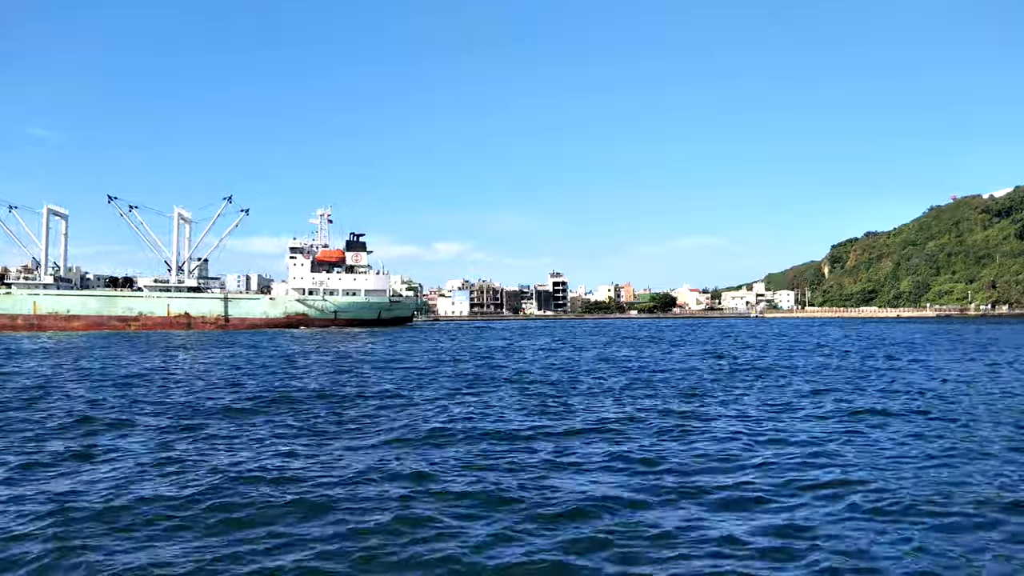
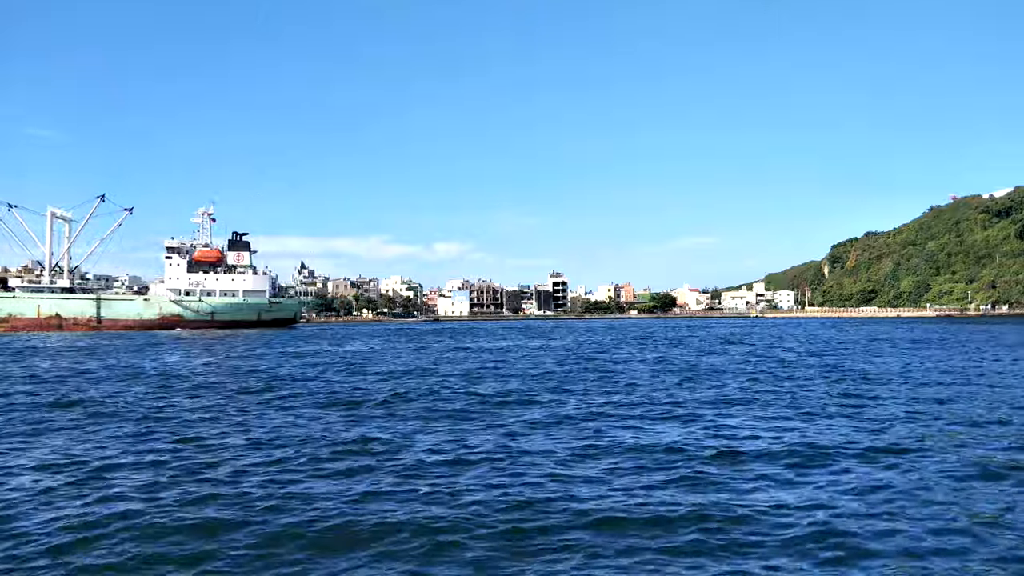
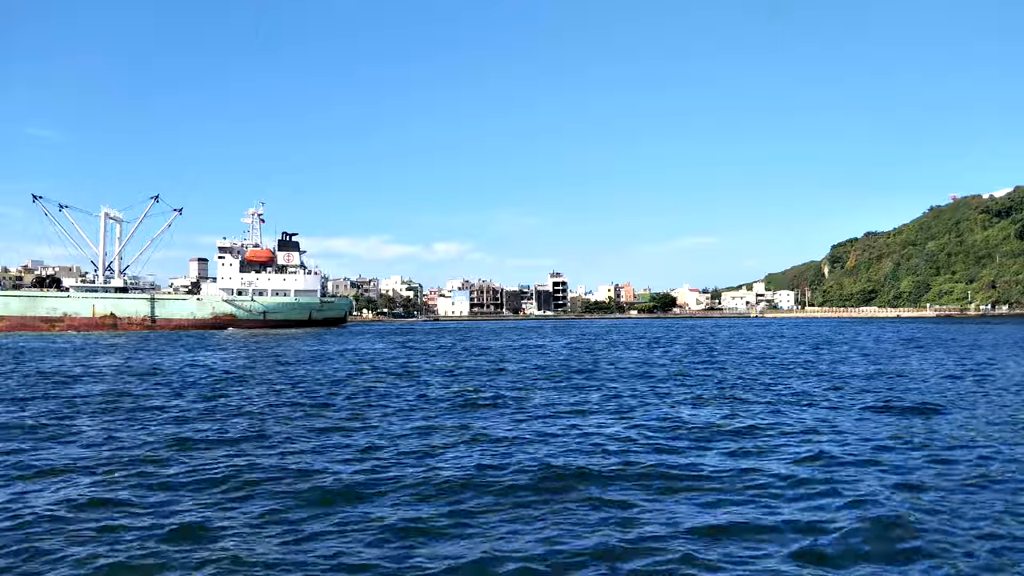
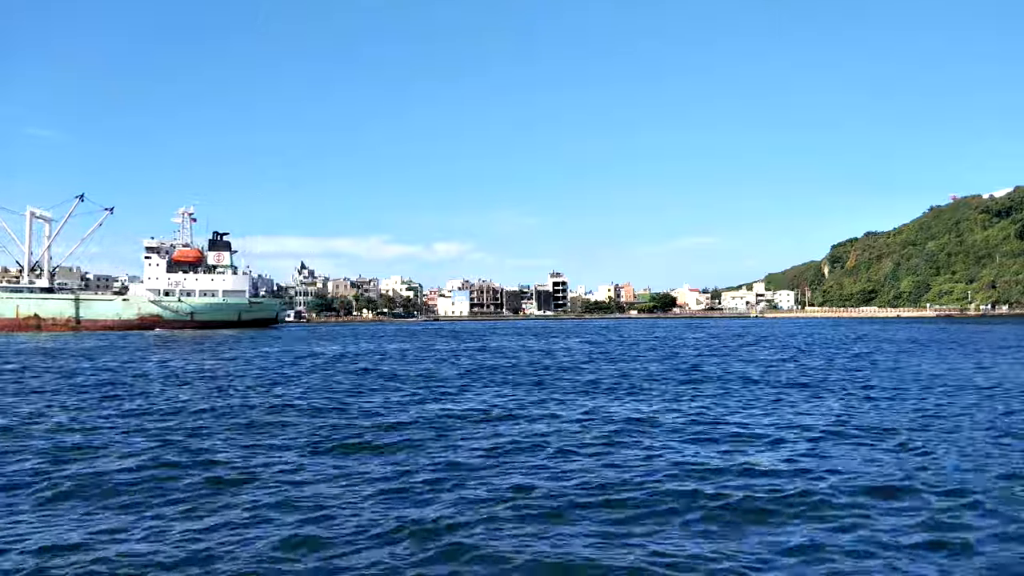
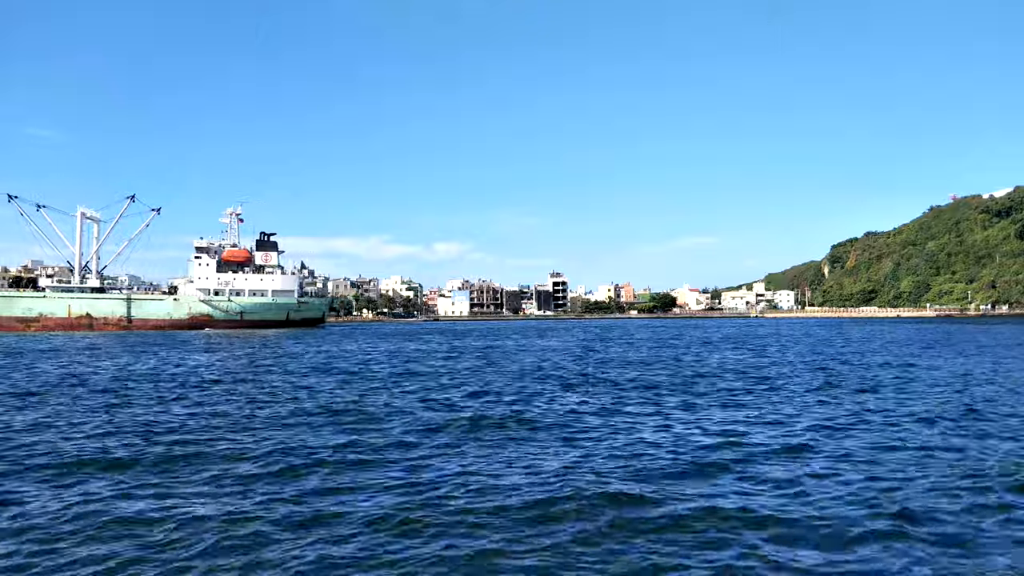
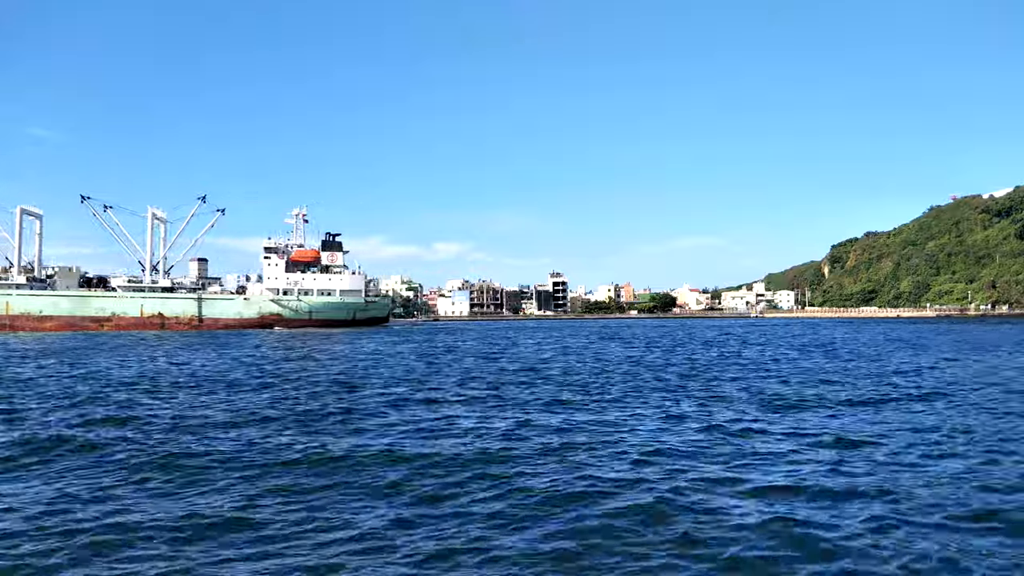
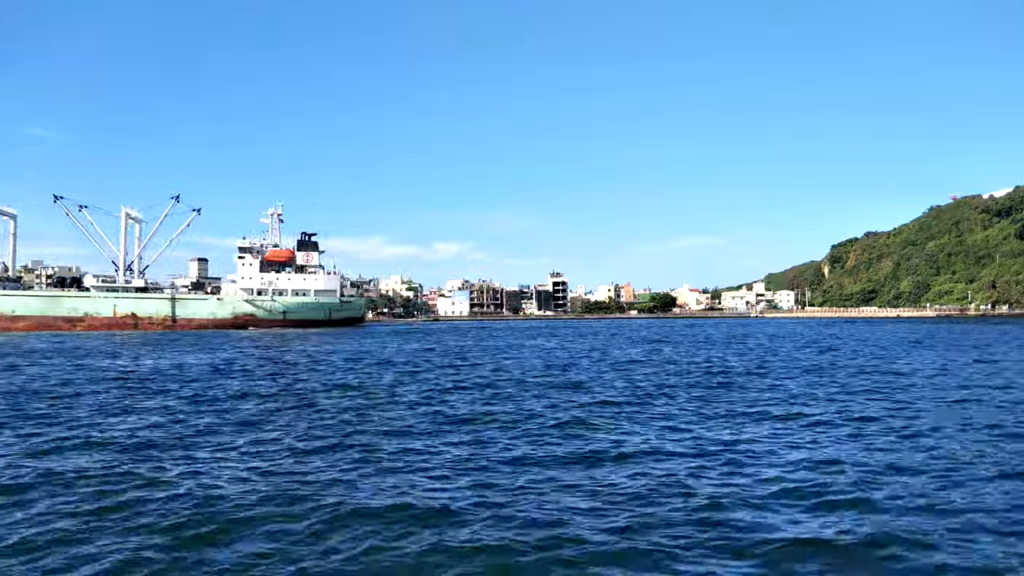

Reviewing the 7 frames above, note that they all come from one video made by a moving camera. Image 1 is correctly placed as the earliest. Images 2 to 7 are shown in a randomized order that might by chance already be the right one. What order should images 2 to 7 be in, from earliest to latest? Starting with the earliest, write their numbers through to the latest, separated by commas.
6, 7, 3, 5, 2, 4
